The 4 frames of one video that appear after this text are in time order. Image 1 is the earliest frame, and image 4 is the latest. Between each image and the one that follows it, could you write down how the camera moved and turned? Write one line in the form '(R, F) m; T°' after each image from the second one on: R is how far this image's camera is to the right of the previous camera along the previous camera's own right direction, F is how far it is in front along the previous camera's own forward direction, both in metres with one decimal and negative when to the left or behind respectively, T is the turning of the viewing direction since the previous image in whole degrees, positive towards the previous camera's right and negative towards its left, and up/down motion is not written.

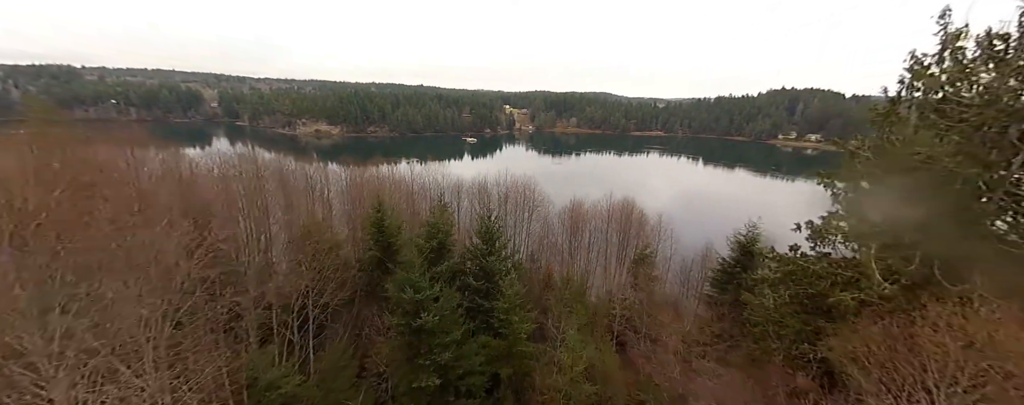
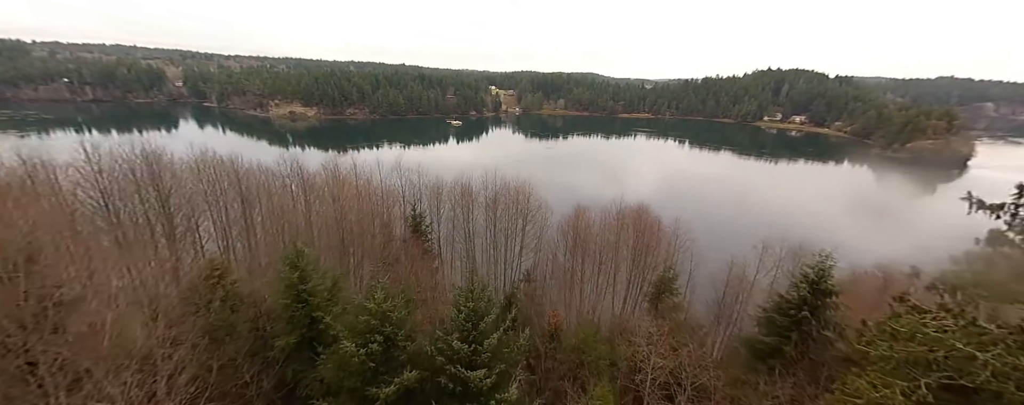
(-0.1, +3.1) m; +2°
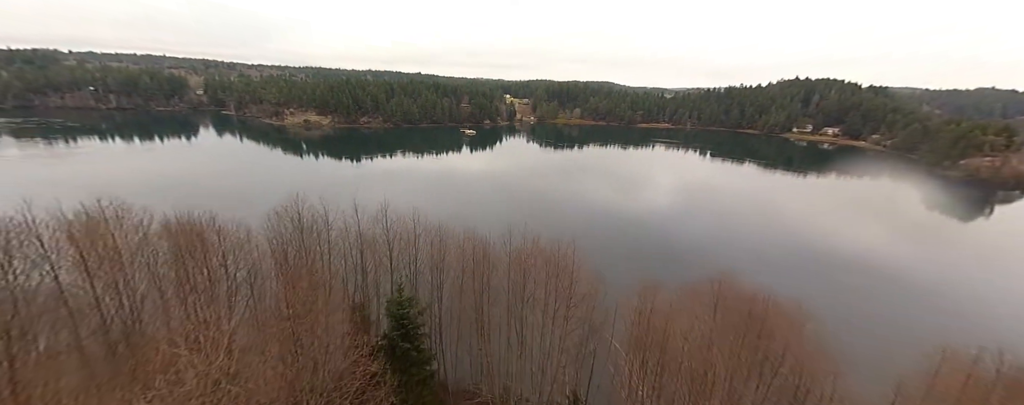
(-0.7, +4.8) m; -2°
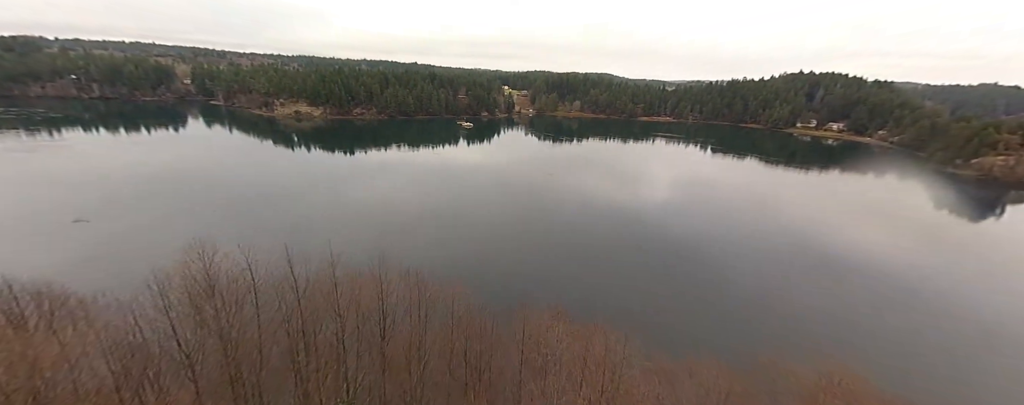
(-0.2, +3.6) m; 0°
